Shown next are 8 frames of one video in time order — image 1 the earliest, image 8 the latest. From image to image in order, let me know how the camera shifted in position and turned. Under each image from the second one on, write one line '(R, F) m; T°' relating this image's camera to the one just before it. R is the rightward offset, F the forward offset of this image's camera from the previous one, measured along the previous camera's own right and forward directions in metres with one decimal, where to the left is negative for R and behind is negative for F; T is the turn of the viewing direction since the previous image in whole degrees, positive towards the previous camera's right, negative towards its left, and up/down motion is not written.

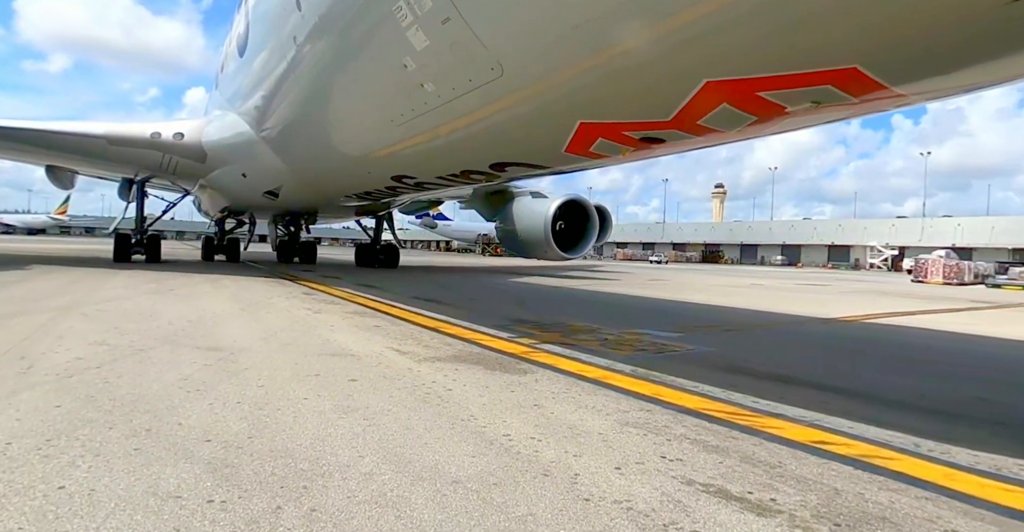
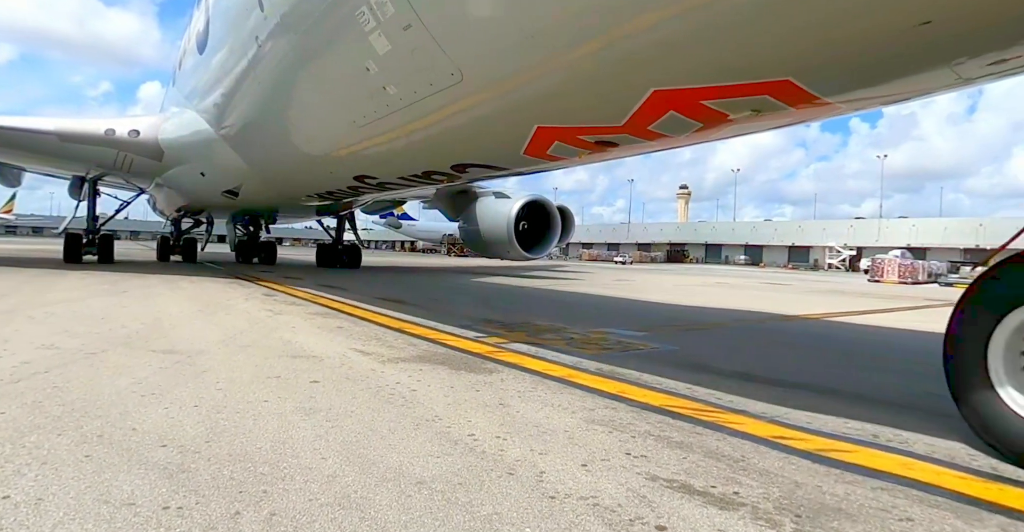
(0.0, 0.0) m; +3°
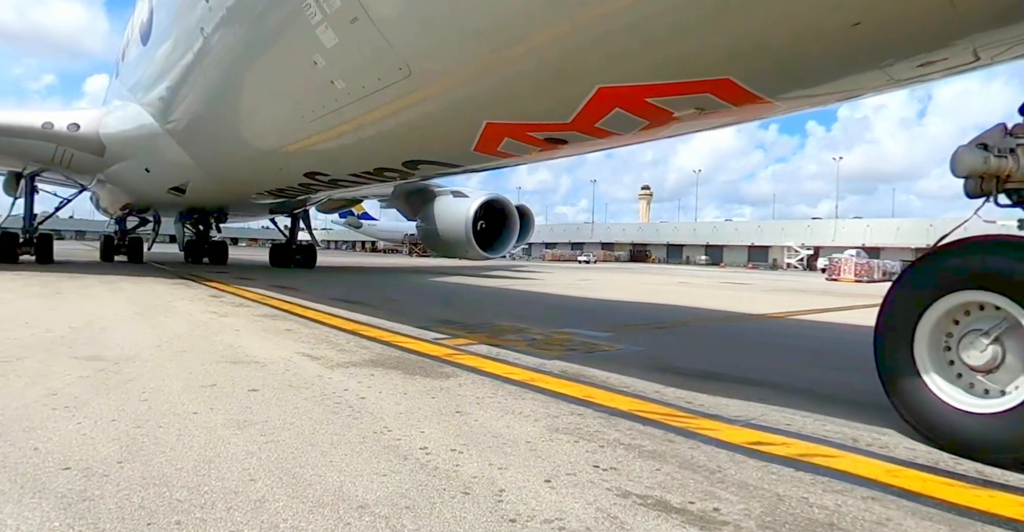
(0.0, +0.2) m; +3°
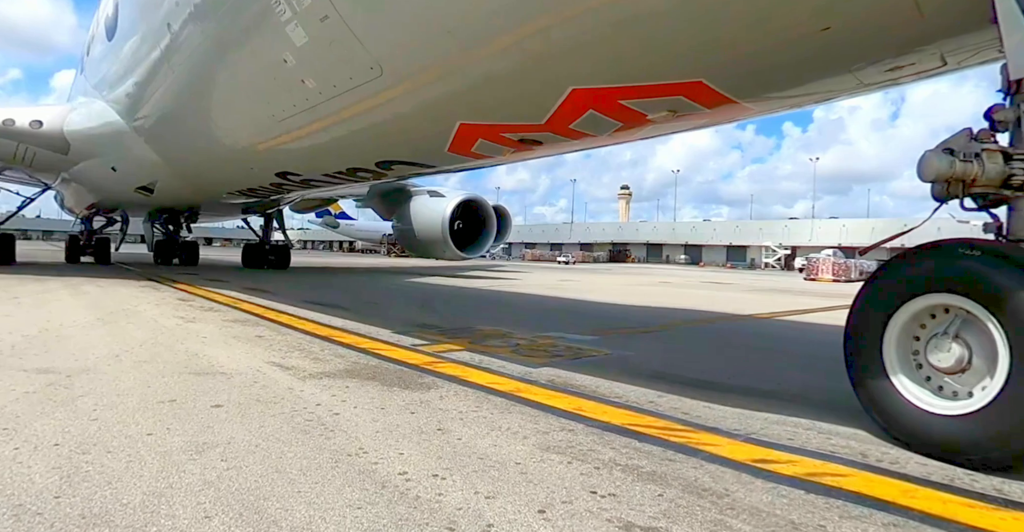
(0.0, +0.2) m; +2°
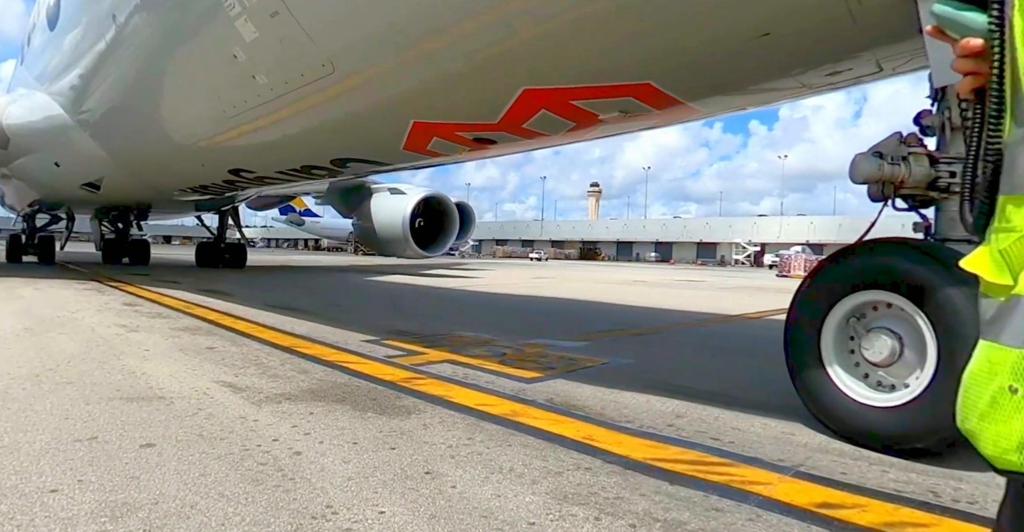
(-0.1, +0.4) m; +3°
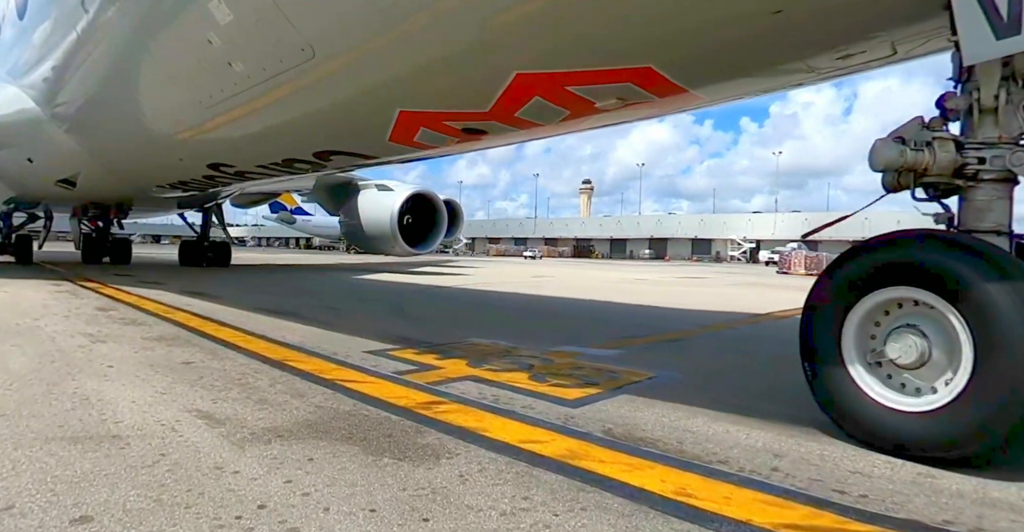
(-0.2, +0.5) m; +1°
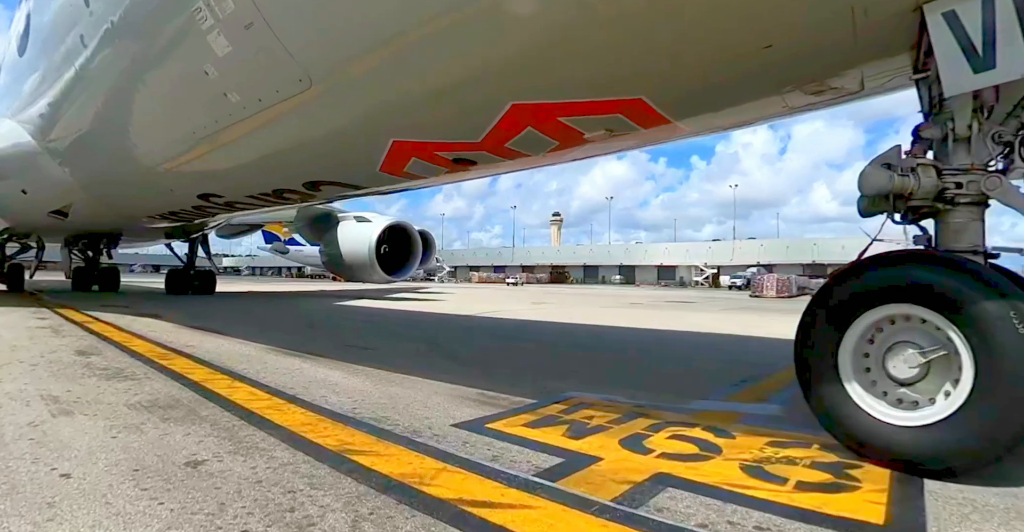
(-0.7, +1.1) m; 0°
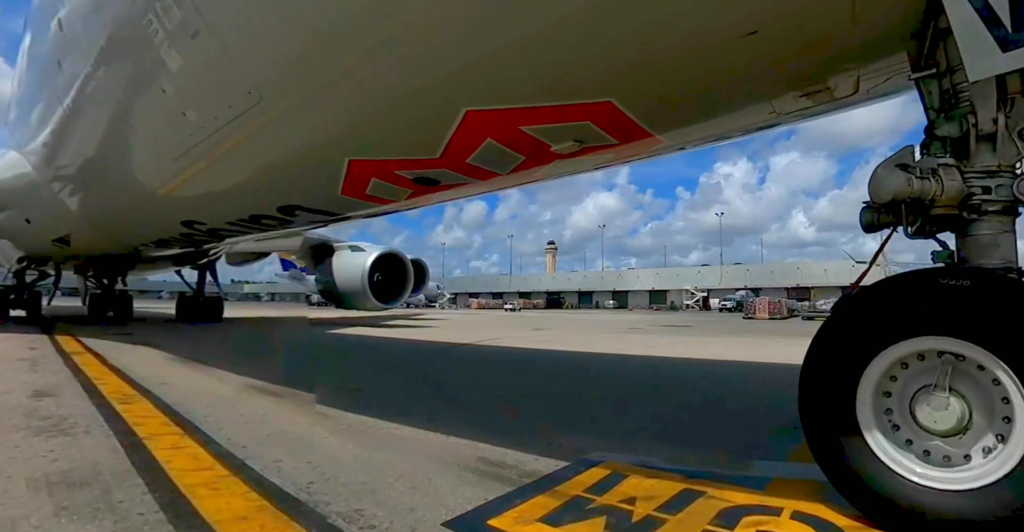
(0.0, +0.6) m; 0°
